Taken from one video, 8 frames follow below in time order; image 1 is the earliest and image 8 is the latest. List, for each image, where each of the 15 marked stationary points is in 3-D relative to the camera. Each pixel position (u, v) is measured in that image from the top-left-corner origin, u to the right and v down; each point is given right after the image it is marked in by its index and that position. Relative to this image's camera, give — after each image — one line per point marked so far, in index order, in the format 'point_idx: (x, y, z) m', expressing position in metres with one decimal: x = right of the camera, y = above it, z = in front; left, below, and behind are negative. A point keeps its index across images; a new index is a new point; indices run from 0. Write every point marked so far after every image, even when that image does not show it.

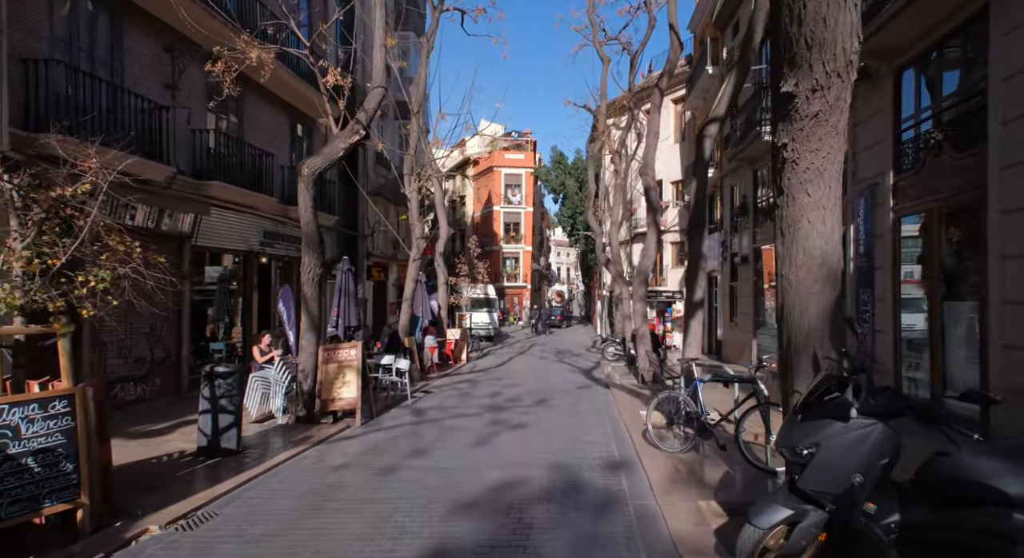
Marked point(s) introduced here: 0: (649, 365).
0: (+3.4, -2.1, +14.8) m
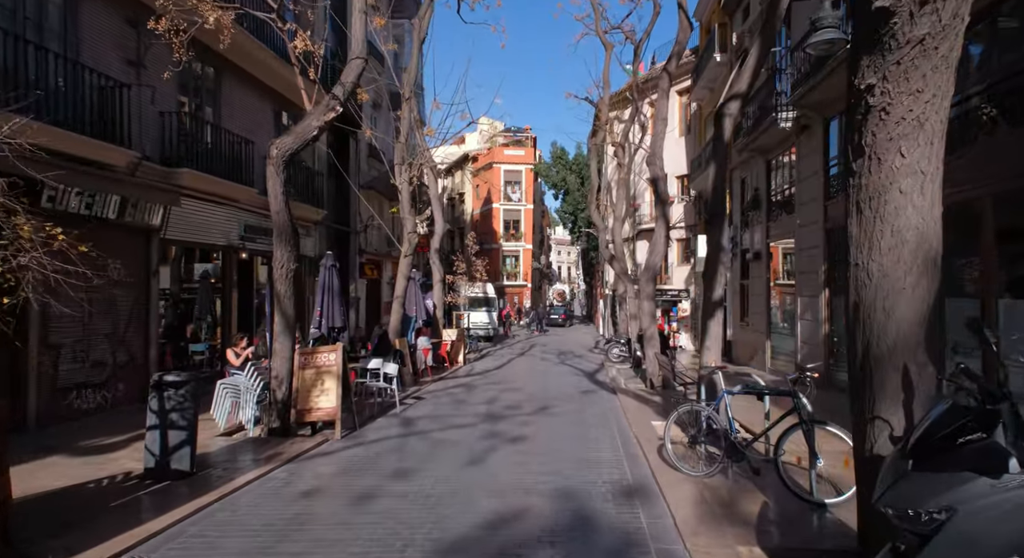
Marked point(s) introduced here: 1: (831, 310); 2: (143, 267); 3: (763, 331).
0: (+3.4, -2.1, +13.8) m
1: (+6.9, -0.7, +13.0) m
2: (-6.7, +0.2, +10.8) m
3: (+7.2, -1.5, +17.2) m
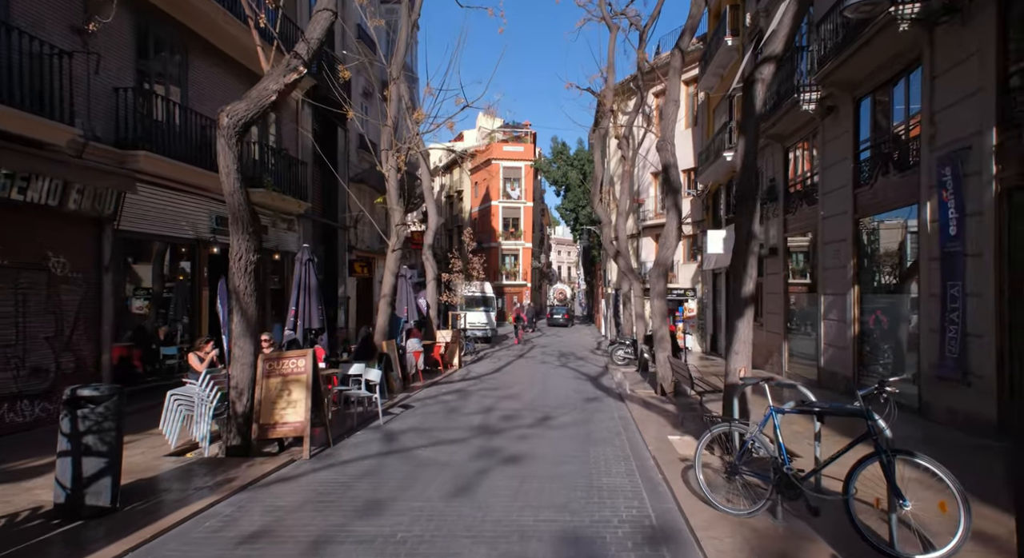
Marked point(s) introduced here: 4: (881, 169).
0: (+3.3, -2.0, +12.6) m
1: (+6.8, -0.6, +11.8) m
2: (-6.7, +0.3, +9.6) m
3: (+7.2, -1.4, +16.0) m
4: (+6.6, +2.0, +10.8) m
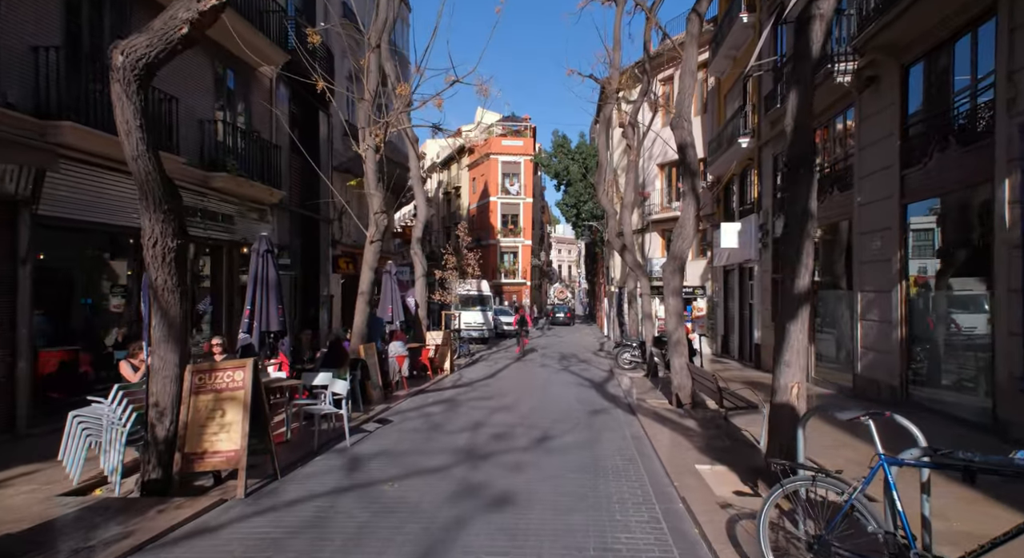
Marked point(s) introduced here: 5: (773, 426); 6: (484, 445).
0: (+3.2, -1.9, +11.1) m
1: (+6.7, -0.5, +10.2) m
2: (-6.8, +0.4, +8.1) m
3: (+7.1, -1.3, +14.5) m
4: (+6.5, +2.1, +9.2) m
5: (+2.5, -1.4, +5.8) m
6: (-0.4, -2.2, +8.1) m
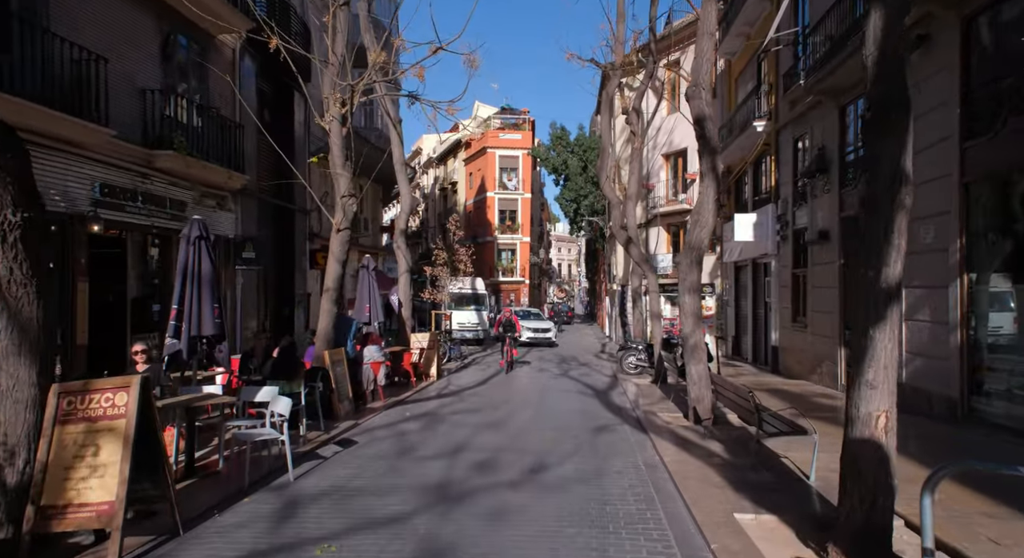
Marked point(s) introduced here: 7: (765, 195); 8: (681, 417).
0: (+3.1, -1.8, +9.5) m
1: (+6.6, -0.4, +8.6) m
2: (-7.0, +0.5, +6.5) m
3: (+6.9, -1.2, +12.9) m
4: (+6.3, +2.2, +7.6) m
5: (+2.3, -1.3, +4.2) m
6: (-0.5, -2.2, +6.5) m
7: (+7.5, +2.5, +17.8) m
8: (+2.8, -2.3, +10.1) m
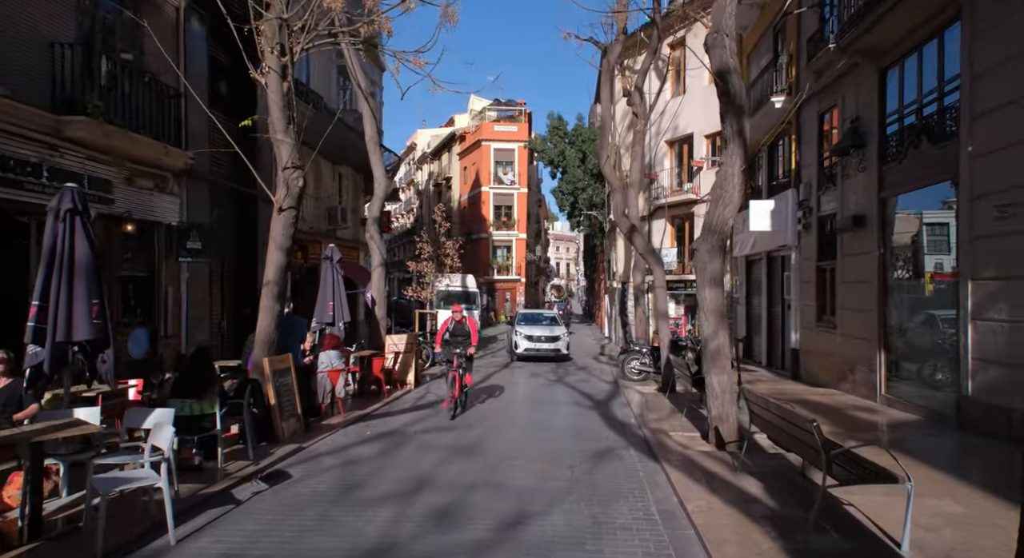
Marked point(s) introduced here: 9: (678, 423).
0: (+2.8, -1.7, +7.7) m
1: (+6.3, -0.3, +6.9) m
2: (-7.2, +0.6, +4.7) m
3: (+6.7, -1.1, +11.1) m
4: (+6.1, +2.3, +5.8) m
5: (+2.1, -1.2, +2.4) m
6: (-0.8, -2.0, +4.7) m
7: (+7.2, +2.6, +16.0) m
8: (+2.6, -2.2, +8.3) m
9: (+2.6, -2.2, +9.3) m
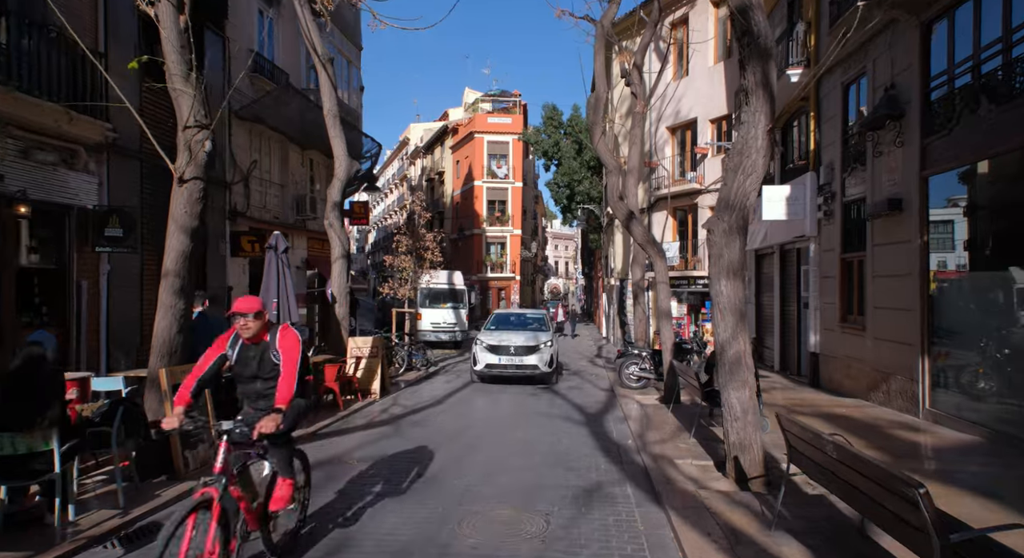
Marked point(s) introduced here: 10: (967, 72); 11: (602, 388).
0: (+2.5, -1.6, +6.0) m
1: (+5.9, -0.2, +5.2) m
2: (-7.6, +0.7, +3.0) m
3: (+6.3, -1.0, +9.4) m
4: (+5.7, +2.4, +4.1) m
5: (+1.7, -1.1, +0.7) m
6: (-1.2, -1.9, +3.0) m
7: (+6.8, +2.8, +14.4) m
8: (+2.2, -2.1, +6.6) m
9: (+2.2, -2.1, +7.6) m
10: (+6.2, +2.8, +8.2) m
11: (+2.1, -2.5, +13.7) m
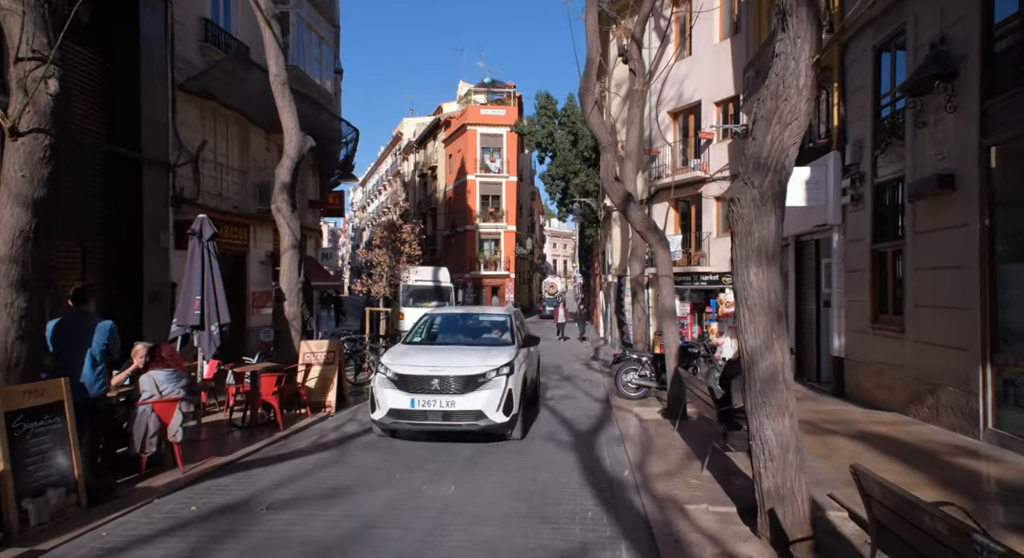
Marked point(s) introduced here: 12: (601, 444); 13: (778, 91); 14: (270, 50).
0: (+2.1, -1.5, +4.4) m
1: (+5.6, -0.1, +3.5) m
2: (-7.9, +0.8, +1.3) m
3: (+5.9, -0.9, +7.8) m
4: (+5.4, +2.5, +2.5) m
5: (+1.4, -1.0, -0.9) m
6: (-1.5, -1.8, +1.4) m
7: (+6.5, +2.9, +12.7) m
8: (+1.9, -2.0, +5.0) m
9: (+1.9, -2.0, +6.0) m
10: (+5.8, +2.9, +6.5) m
11: (+1.7, -2.3, +12.0) m
12: (+1.2, -2.2, +7.9) m
13: (+1.9, +1.4, +4.4) m
14: (-4.0, +3.8, +10.0) m
